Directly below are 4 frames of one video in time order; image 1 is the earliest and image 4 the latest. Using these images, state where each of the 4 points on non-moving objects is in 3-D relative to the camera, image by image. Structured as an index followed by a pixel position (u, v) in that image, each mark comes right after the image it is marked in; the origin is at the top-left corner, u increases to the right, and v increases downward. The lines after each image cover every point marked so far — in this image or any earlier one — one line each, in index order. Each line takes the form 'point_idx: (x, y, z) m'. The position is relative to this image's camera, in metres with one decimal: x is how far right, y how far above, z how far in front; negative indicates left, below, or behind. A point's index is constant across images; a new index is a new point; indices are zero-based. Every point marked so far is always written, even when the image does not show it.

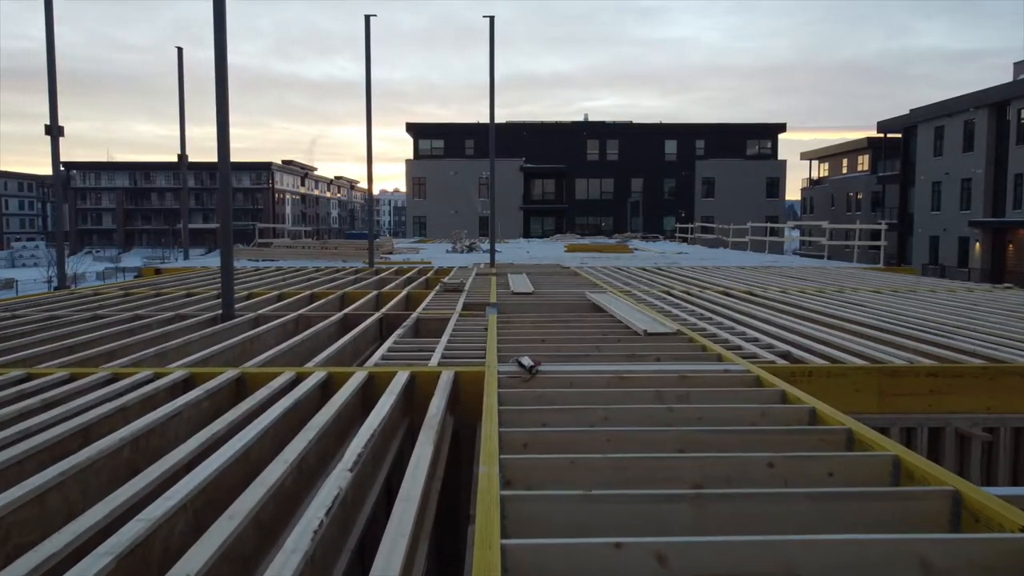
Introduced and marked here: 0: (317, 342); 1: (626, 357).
0: (-1.5, -0.4, +6.9) m
1: (+0.7, -0.4, +5.2) m
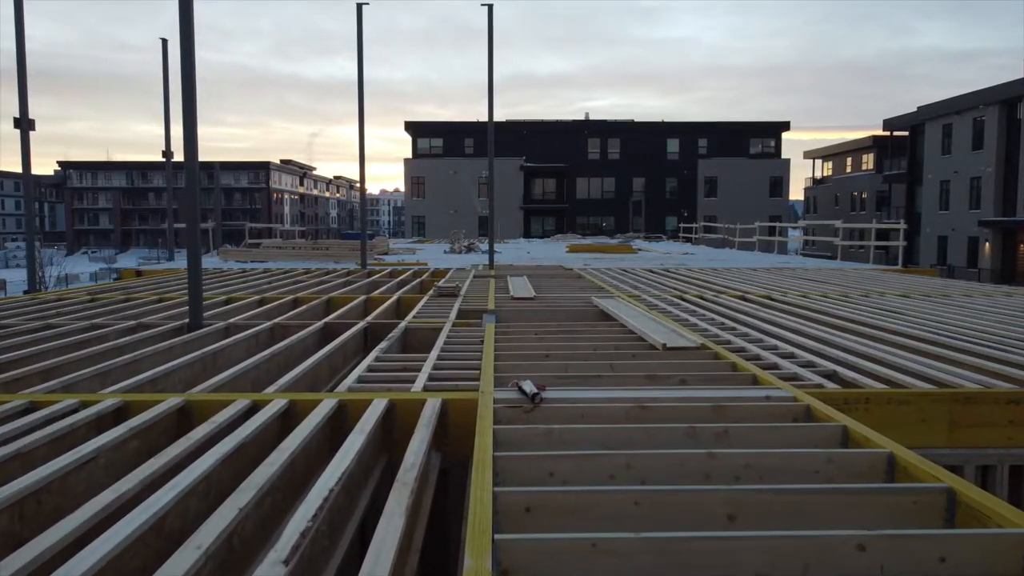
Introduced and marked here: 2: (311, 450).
0: (-1.5, -0.5, +6.1) m
1: (+0.7, -0.5, +4.4) m
2: (-0.8, -0.6, +3.5) m
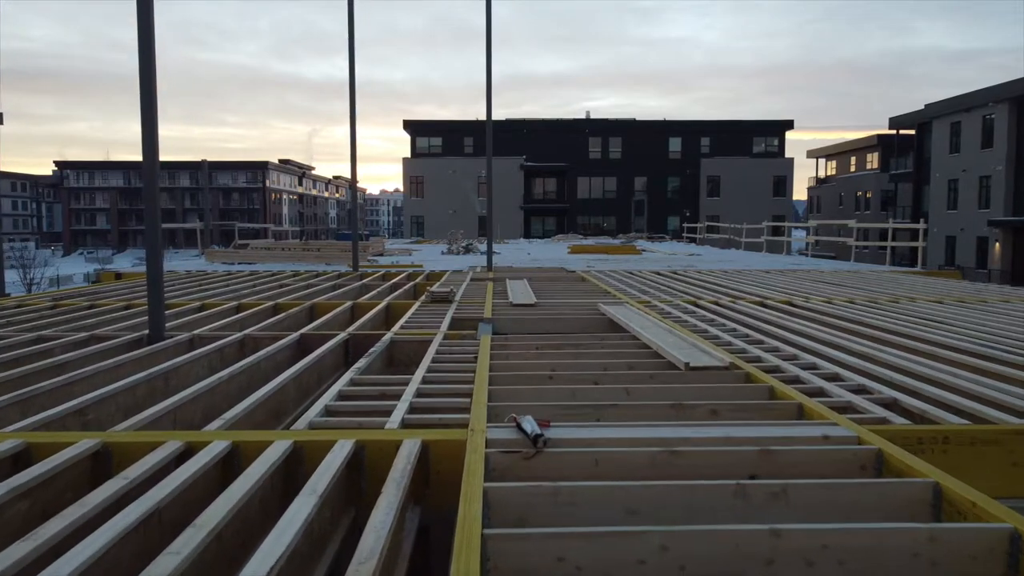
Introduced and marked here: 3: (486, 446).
0: (-1.5, -0.5, +5.4) m
1: (+0.6, -0.5, +3.7) m
2: (-0.8, -0.7, +2.8) m
3: (-0.1, -0.5, +3.1) m
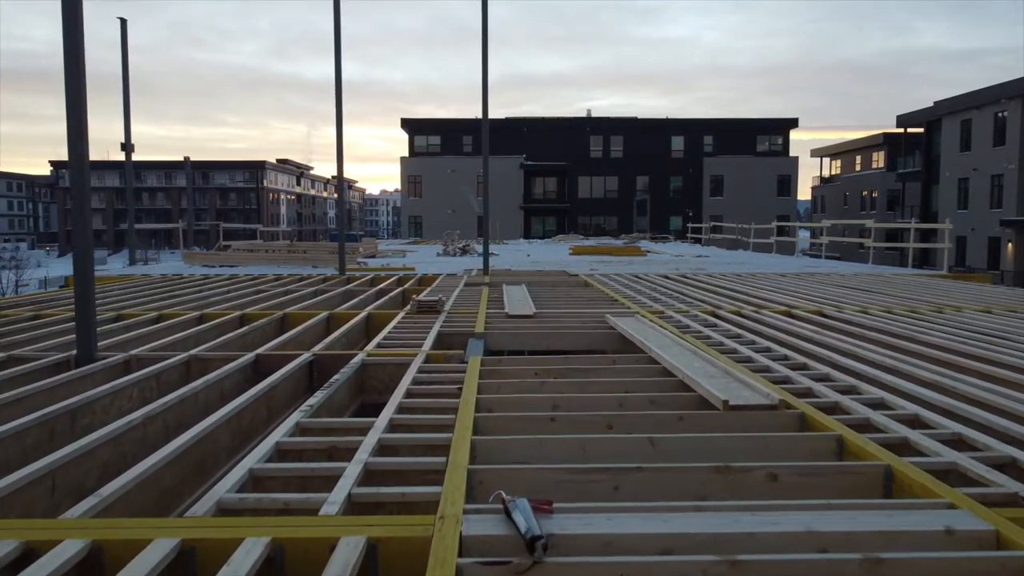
0: (-1.5, -0.6, +4.4) m
1: (+0.6, -0.6, +2.7) m
2: (-0.8, -0.7, +1.8) m
3: (-0.1, -0.6, +2.1) m
